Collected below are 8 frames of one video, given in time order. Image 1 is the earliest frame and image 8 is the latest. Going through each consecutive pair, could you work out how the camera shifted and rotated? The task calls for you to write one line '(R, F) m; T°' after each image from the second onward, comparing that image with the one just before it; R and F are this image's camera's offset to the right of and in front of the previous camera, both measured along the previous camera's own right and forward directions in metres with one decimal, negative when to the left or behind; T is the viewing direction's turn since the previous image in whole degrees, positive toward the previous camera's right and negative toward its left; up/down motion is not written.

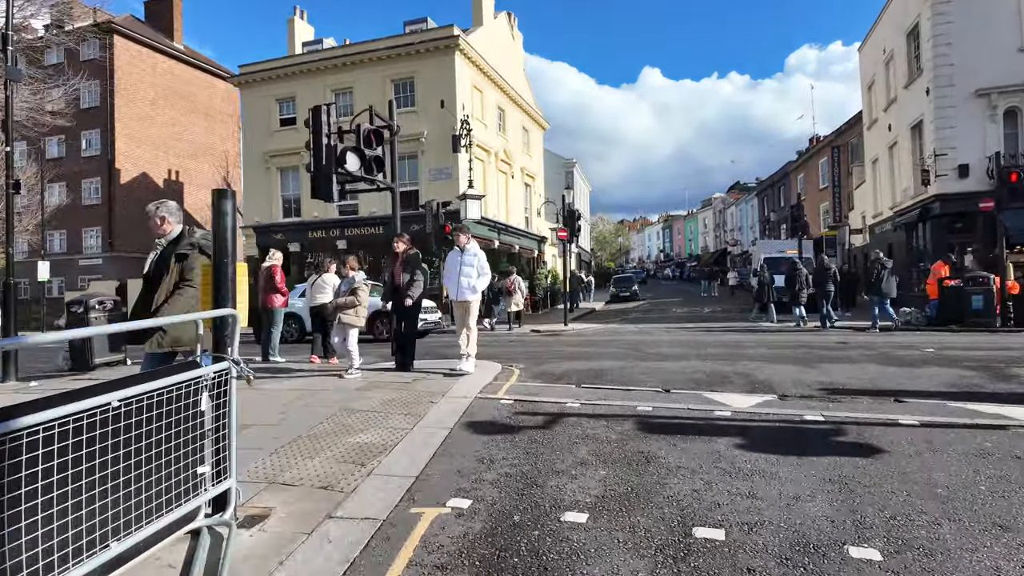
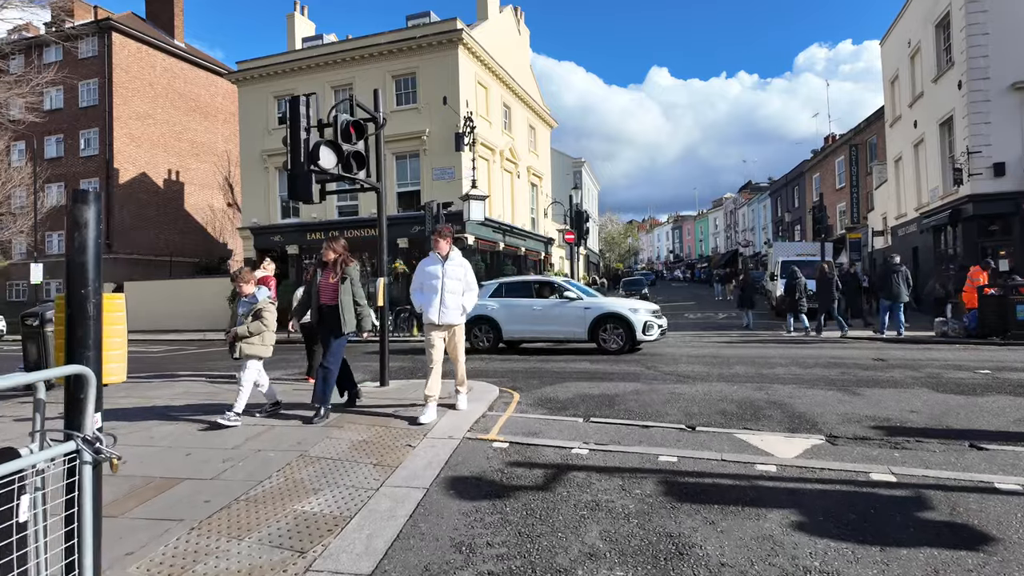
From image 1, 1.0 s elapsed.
(+0.1, +1.0) m; -1°
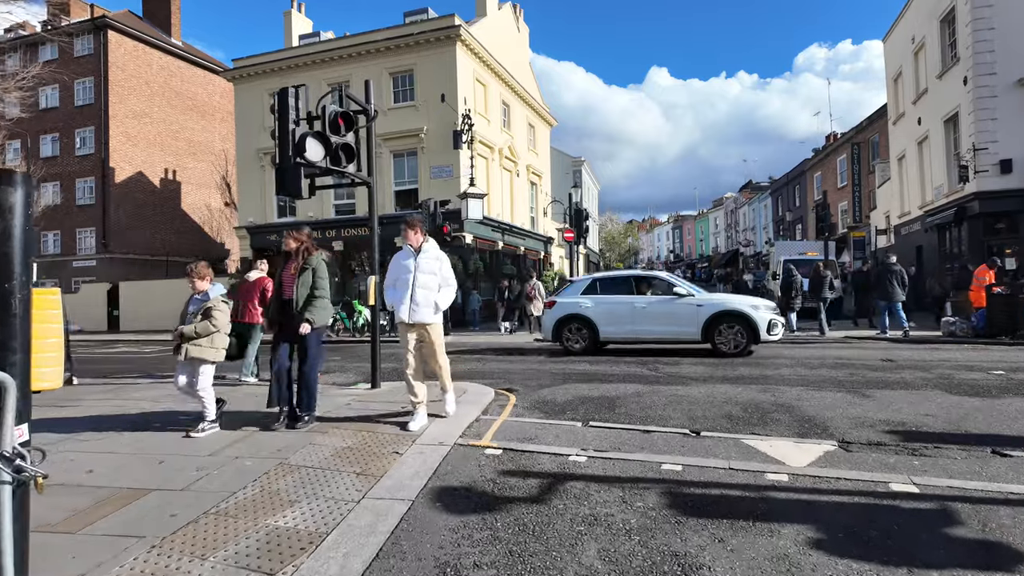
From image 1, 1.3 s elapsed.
(+0.1, +0.3) m; 0°
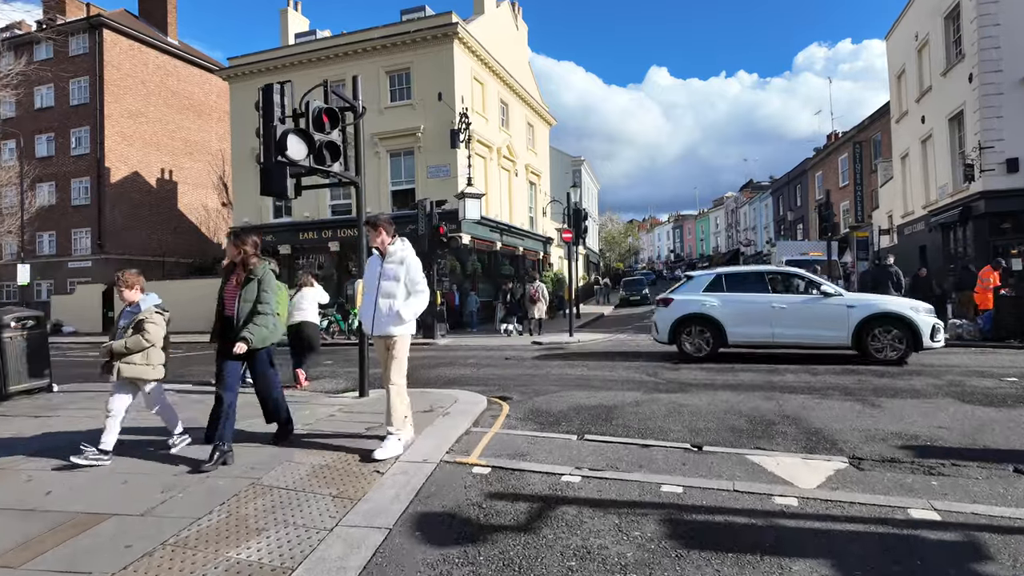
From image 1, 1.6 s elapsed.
(+0.1, +0.3) m; 0°
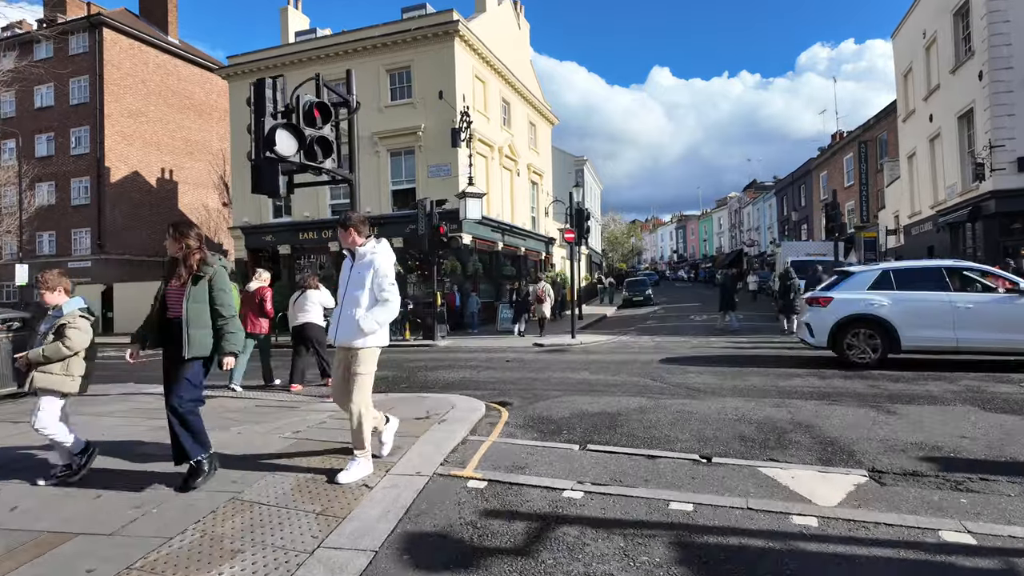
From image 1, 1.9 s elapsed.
(0.0, +0.3) m; 0°
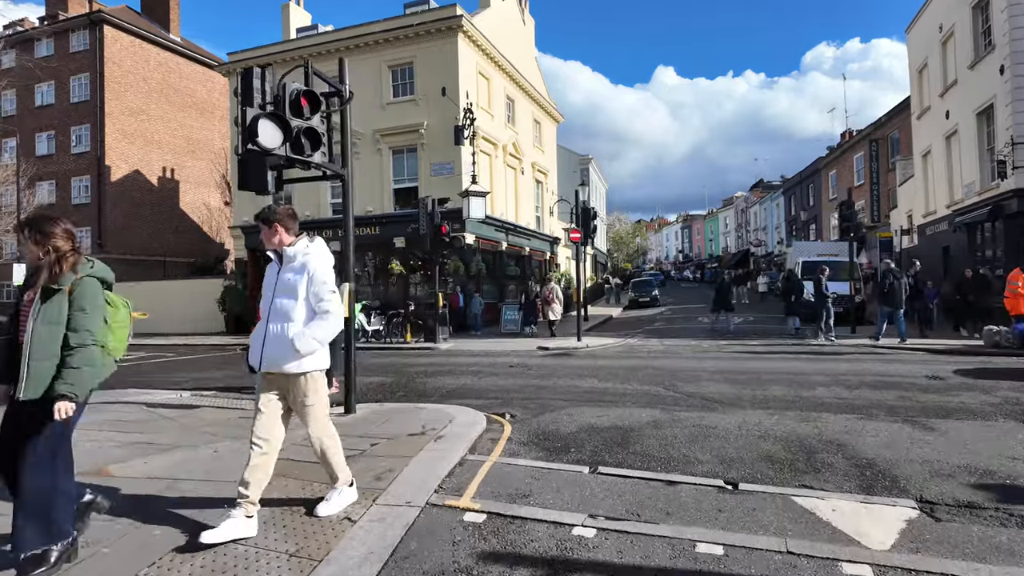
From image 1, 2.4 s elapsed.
(0.0, +0.5) m; 0°
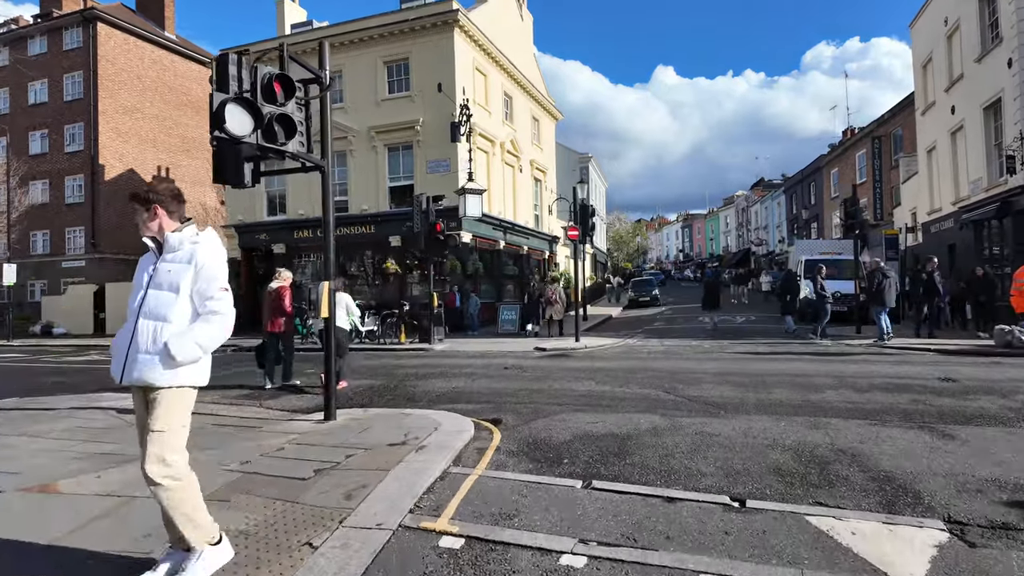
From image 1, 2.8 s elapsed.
(+0.1, +0.4) m; 0°
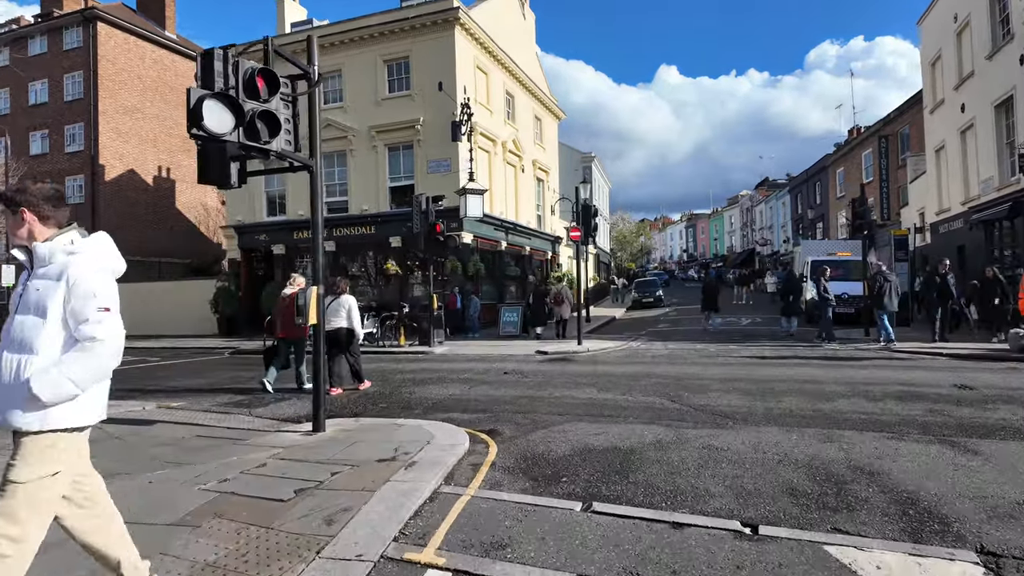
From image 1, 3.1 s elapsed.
(+0.1, +0.3) m; 0°
